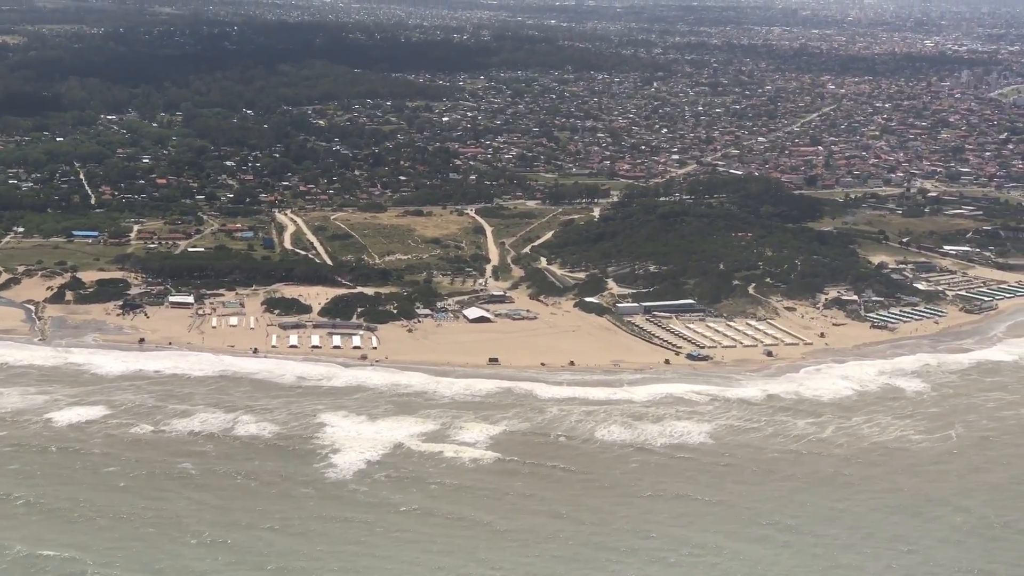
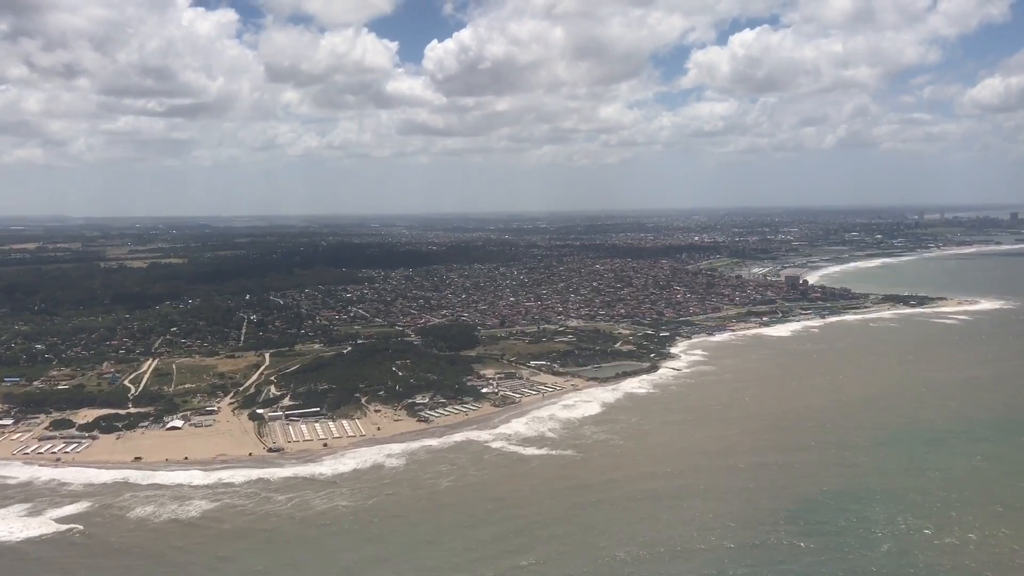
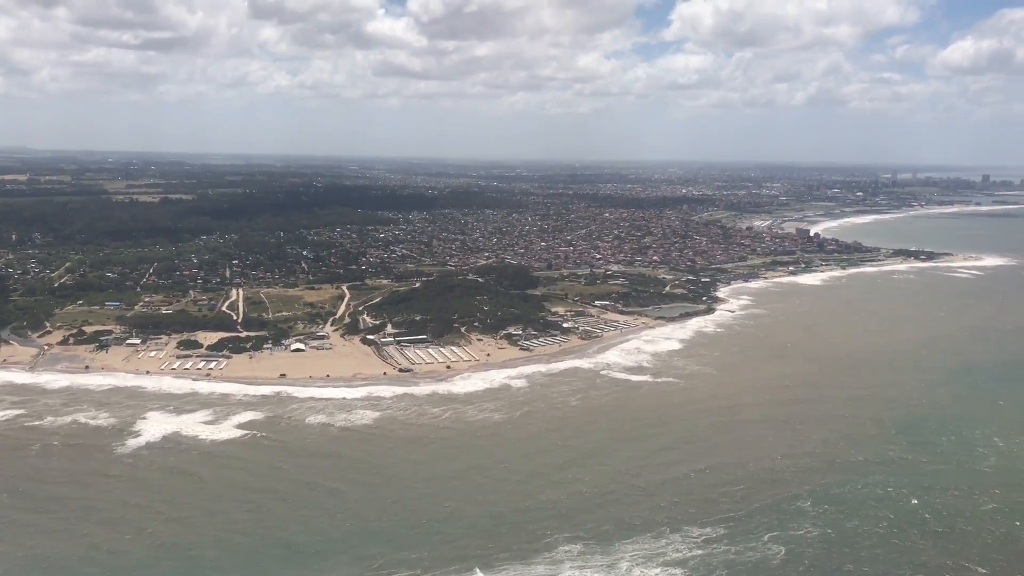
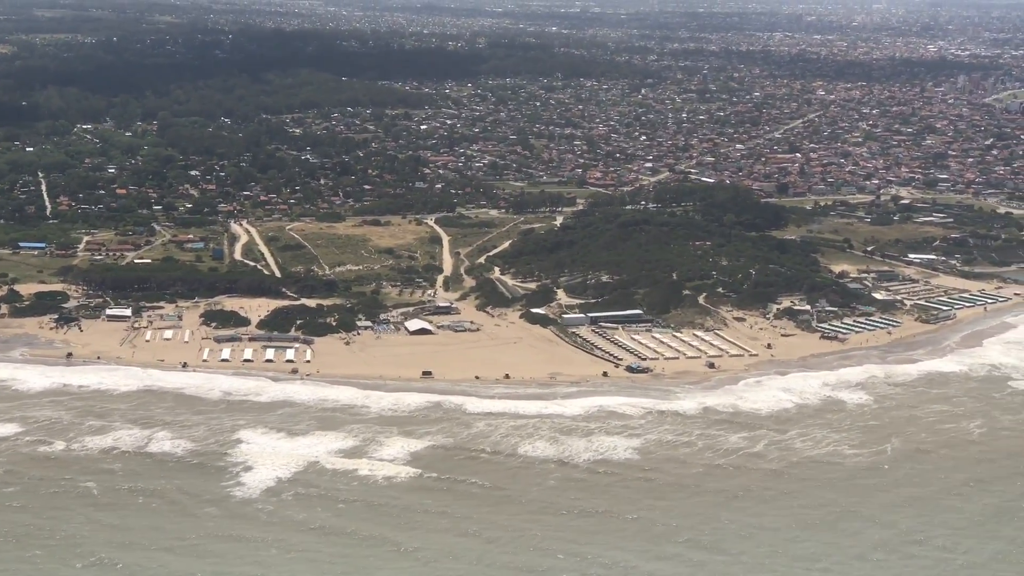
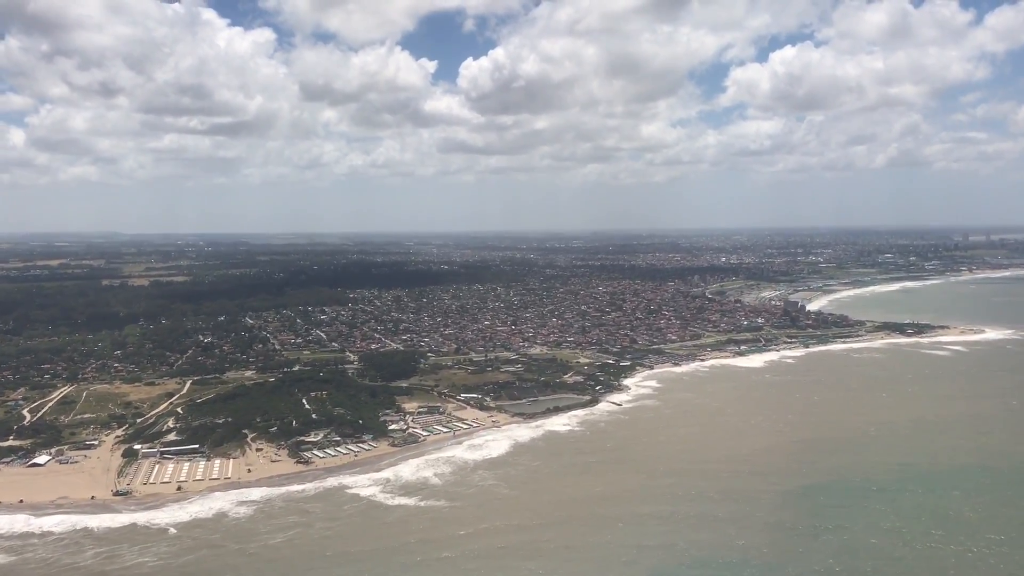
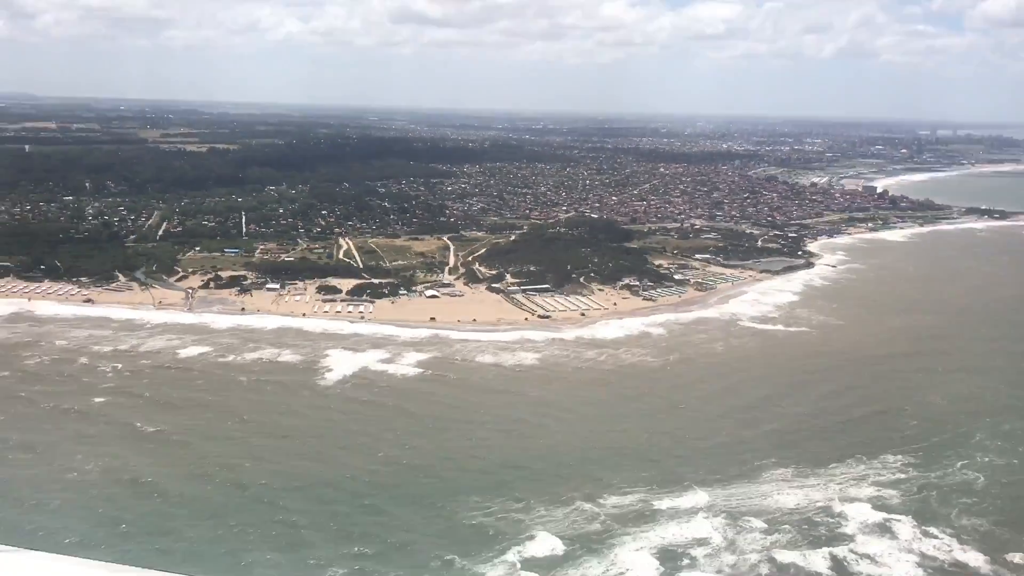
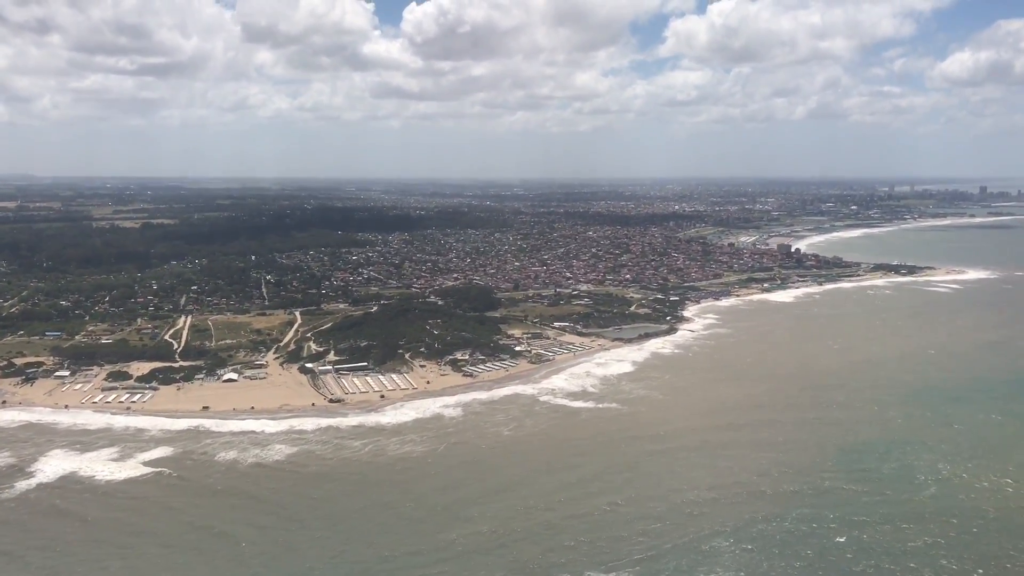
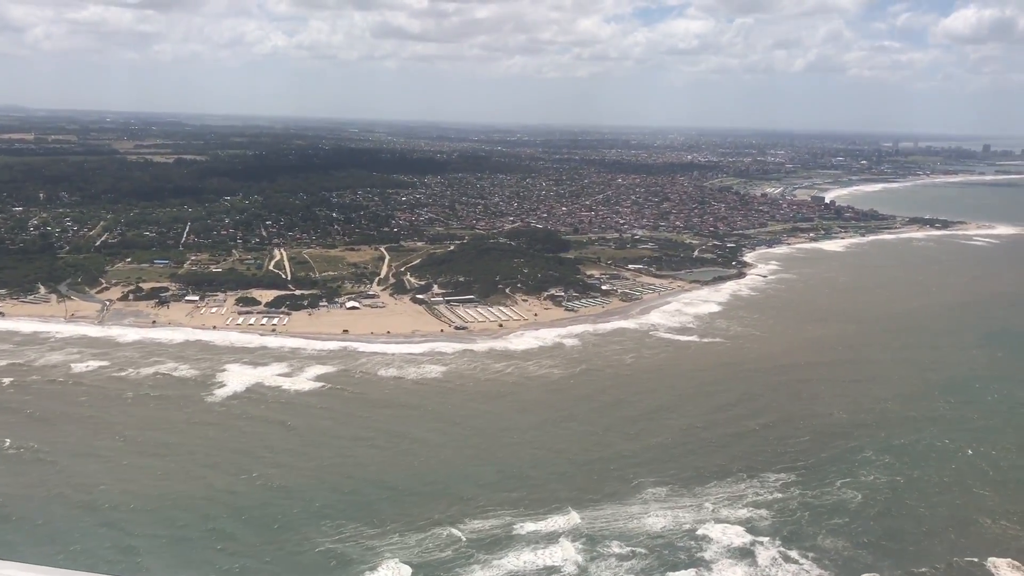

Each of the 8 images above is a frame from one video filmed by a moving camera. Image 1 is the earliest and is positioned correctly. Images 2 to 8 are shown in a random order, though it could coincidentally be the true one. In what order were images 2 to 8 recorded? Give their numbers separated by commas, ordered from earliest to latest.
4, 6, 8, 3, 7, 2, 5
